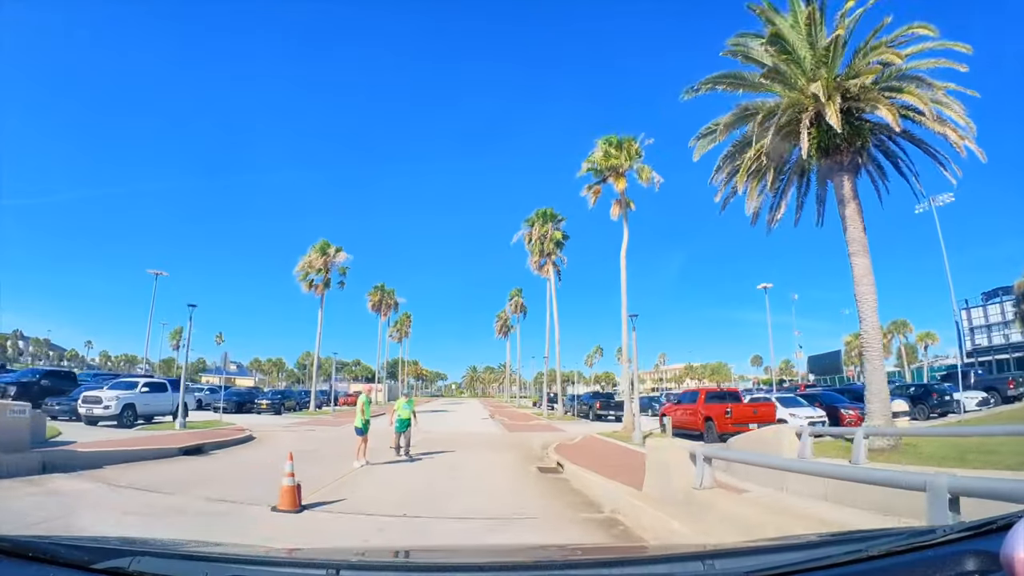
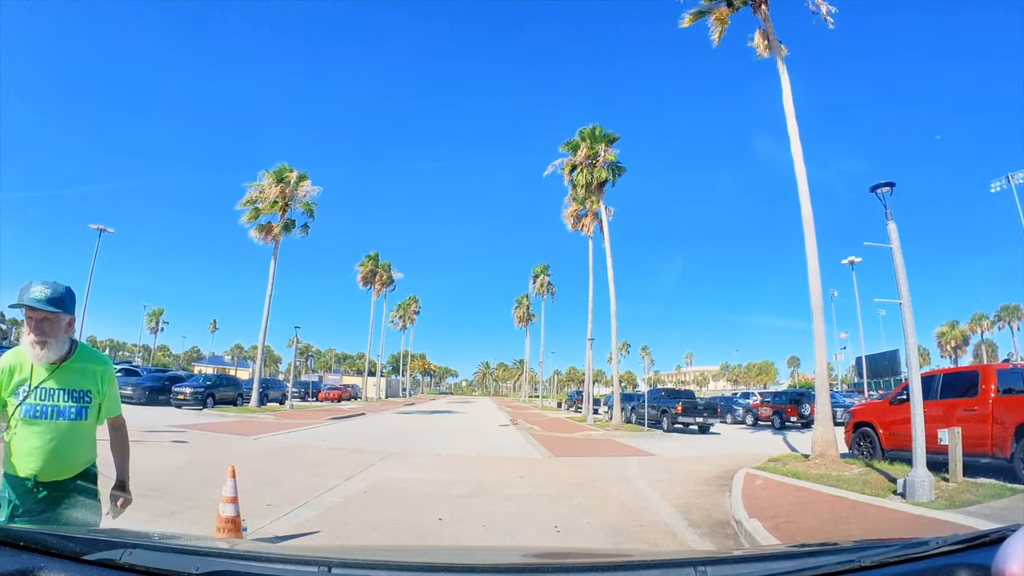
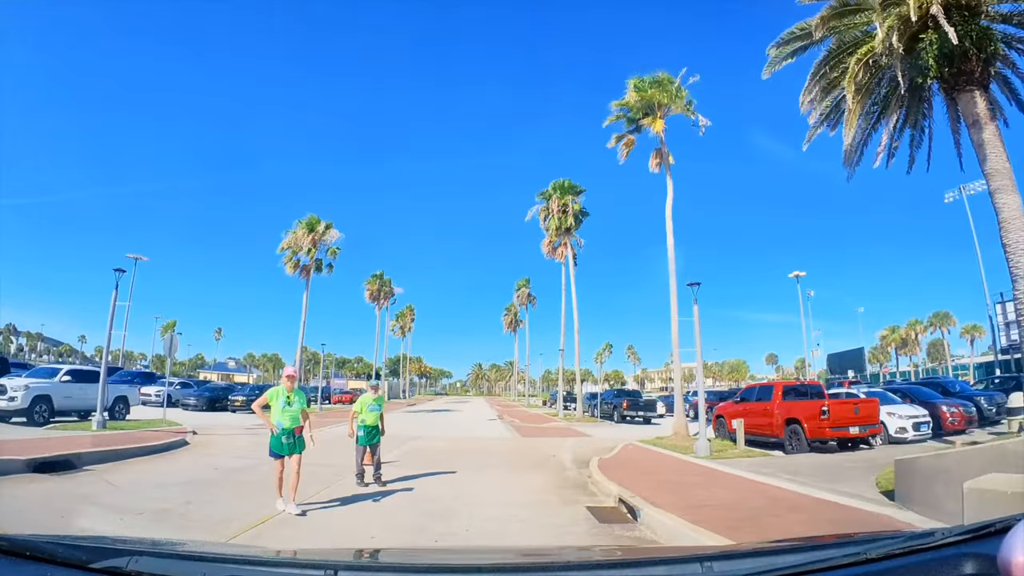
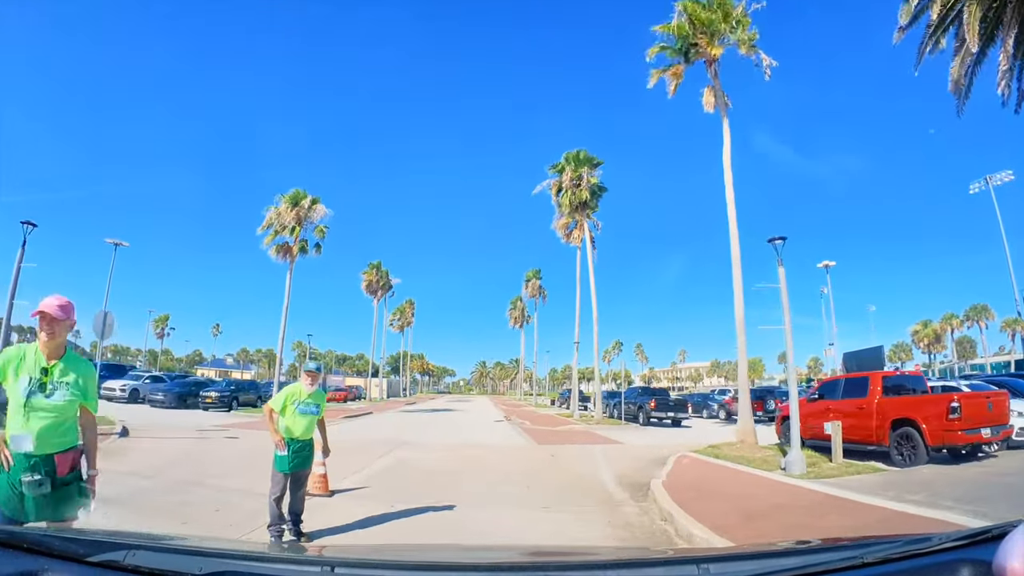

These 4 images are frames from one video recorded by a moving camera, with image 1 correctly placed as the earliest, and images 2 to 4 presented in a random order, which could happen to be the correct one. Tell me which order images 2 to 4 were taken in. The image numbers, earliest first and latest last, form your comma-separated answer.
3, 4, 2
